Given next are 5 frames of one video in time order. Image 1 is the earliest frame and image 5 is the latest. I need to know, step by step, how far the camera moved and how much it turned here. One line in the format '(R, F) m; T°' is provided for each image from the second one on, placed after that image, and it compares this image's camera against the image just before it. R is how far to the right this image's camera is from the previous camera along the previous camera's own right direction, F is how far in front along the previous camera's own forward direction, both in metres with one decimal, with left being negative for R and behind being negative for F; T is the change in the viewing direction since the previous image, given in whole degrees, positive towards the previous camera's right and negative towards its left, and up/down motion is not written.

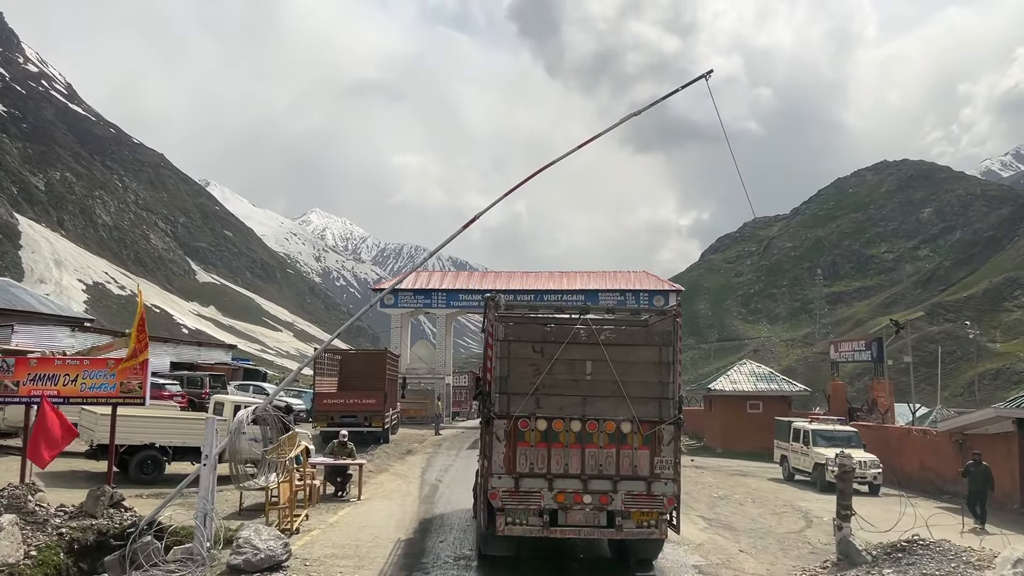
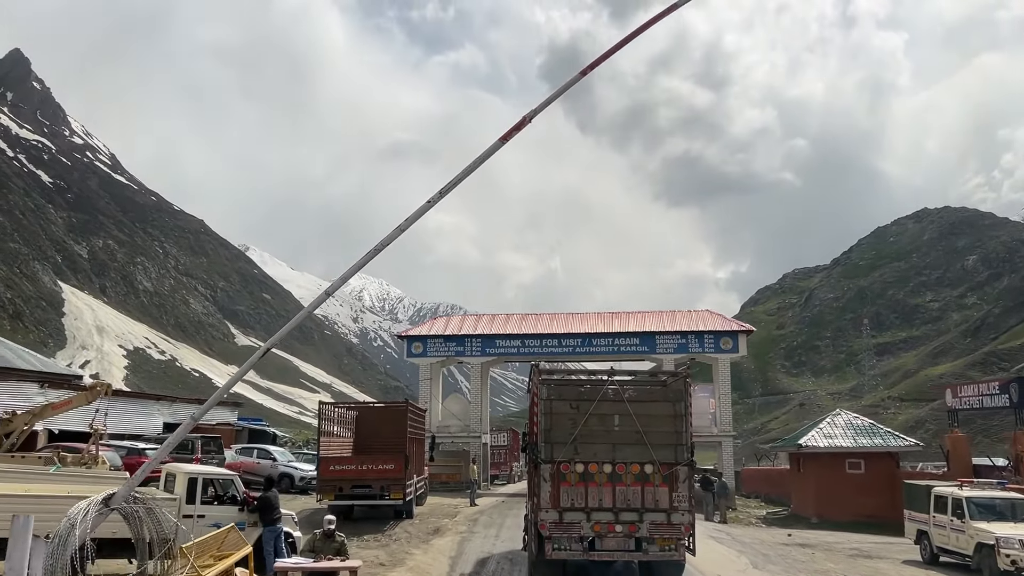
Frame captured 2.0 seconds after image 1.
(-0.3, +5.4) m; -2°
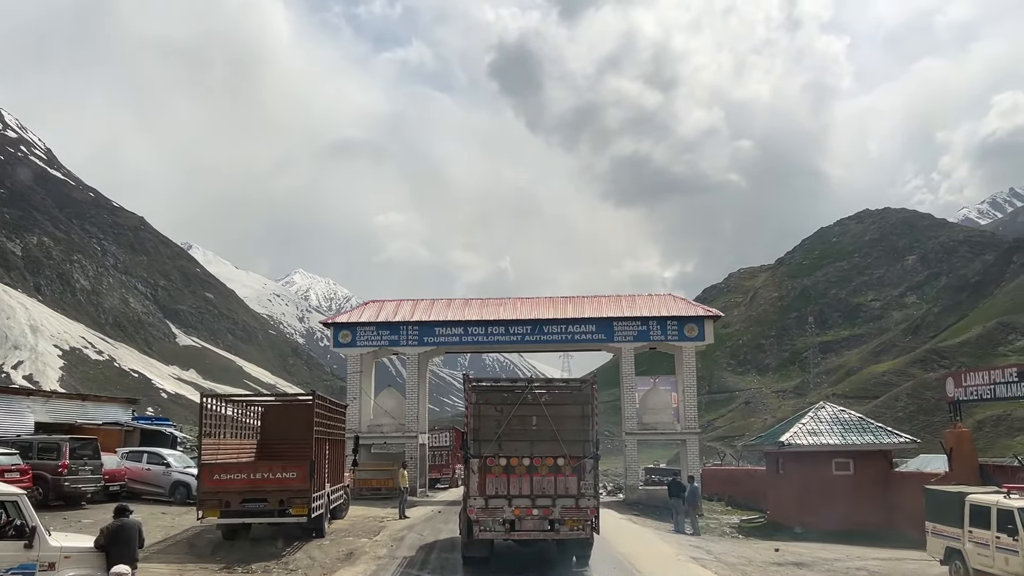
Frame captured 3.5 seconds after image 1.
(+0.3, +4.3) m; +3°
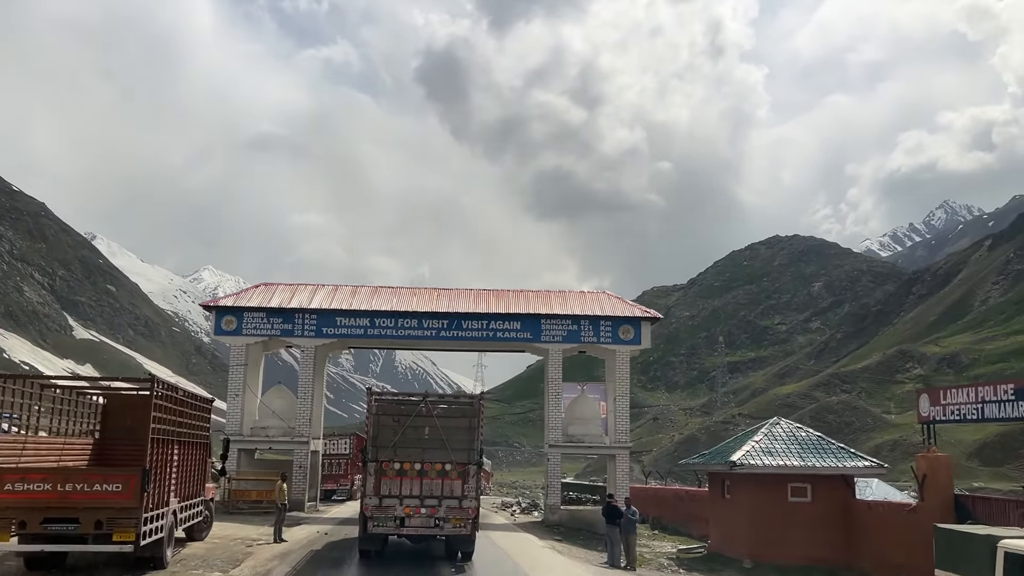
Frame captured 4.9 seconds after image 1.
(0.0, +4.1) m; +5°
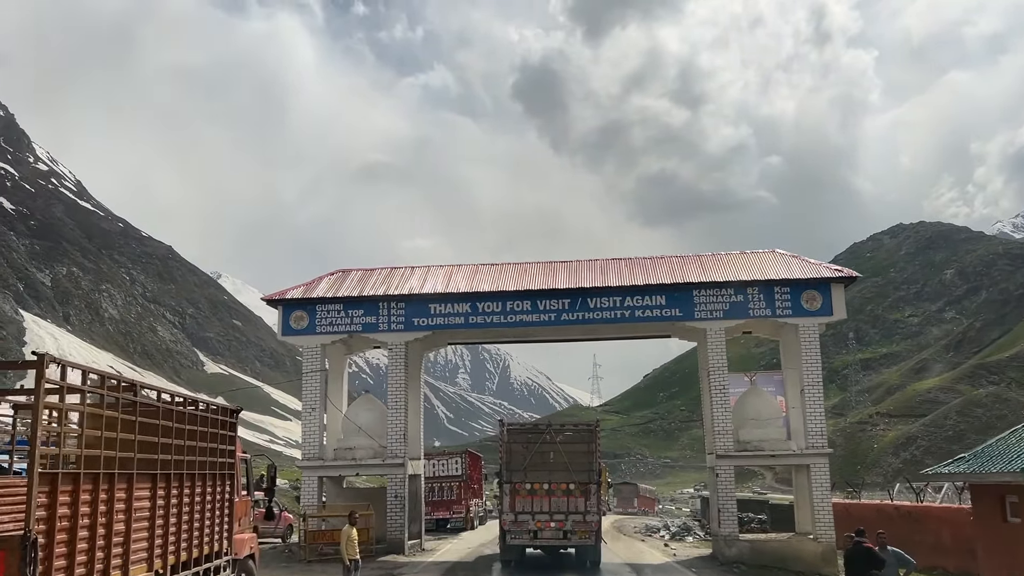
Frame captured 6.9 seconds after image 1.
(-0.8, +7.0) m; -7°
